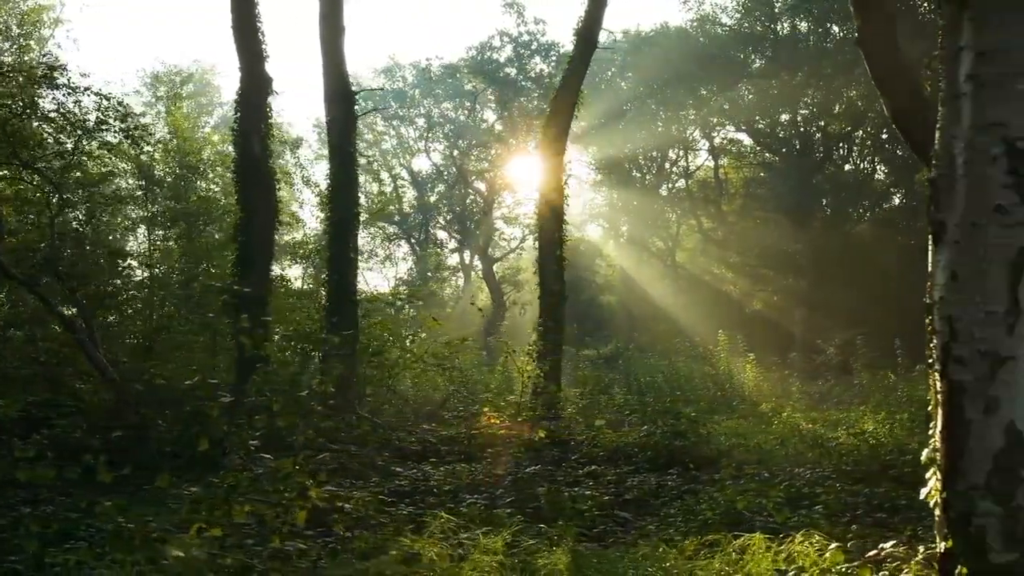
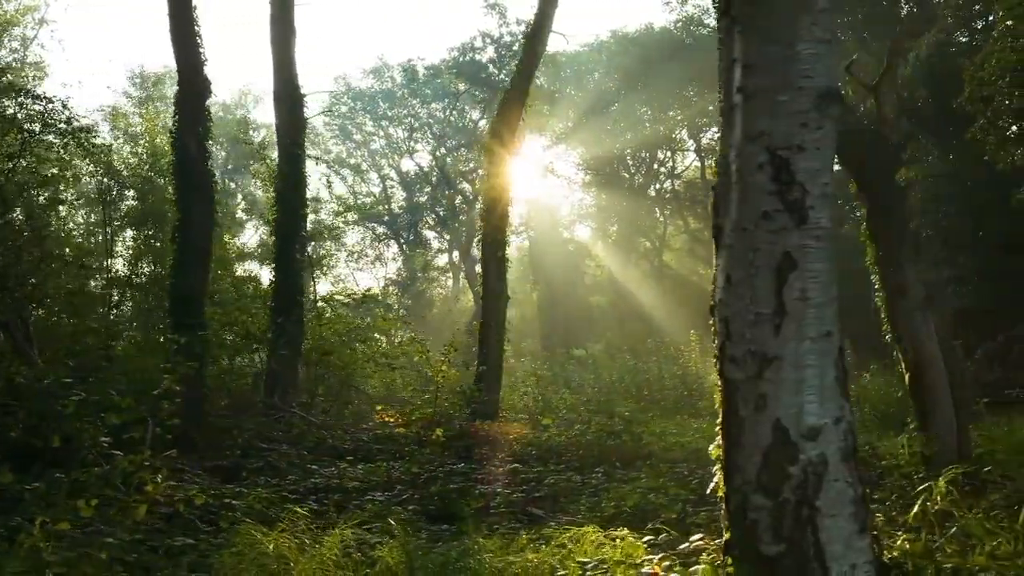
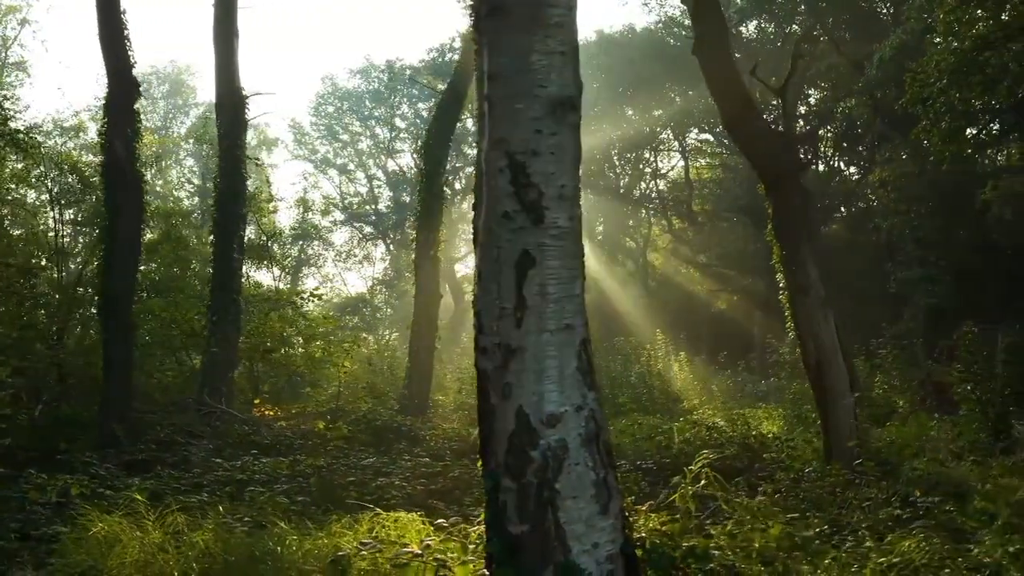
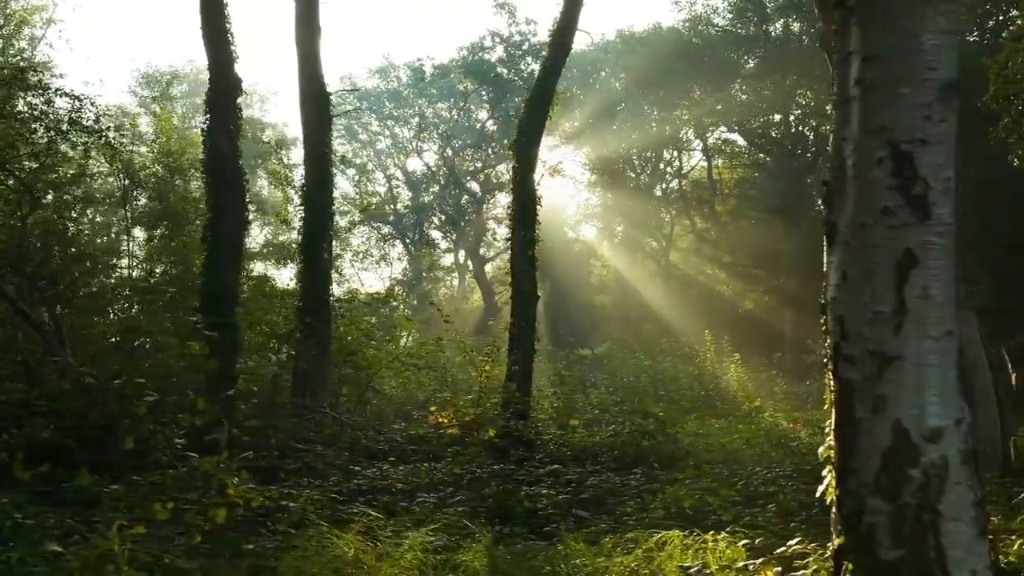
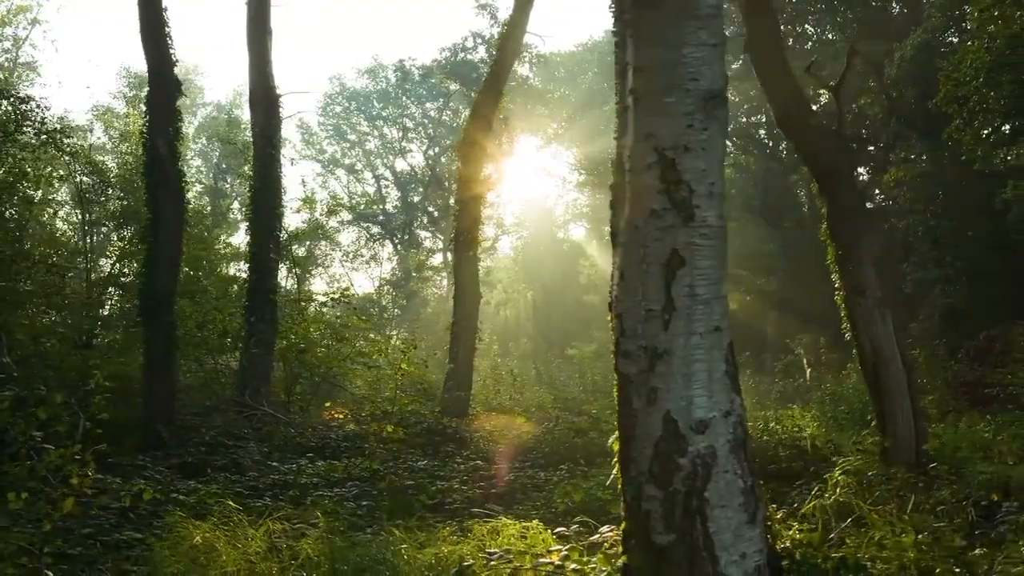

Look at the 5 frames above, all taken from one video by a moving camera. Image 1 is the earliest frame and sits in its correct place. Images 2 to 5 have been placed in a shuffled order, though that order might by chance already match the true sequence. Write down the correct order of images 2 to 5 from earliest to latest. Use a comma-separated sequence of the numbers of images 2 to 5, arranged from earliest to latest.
4, 2, 5, 3
